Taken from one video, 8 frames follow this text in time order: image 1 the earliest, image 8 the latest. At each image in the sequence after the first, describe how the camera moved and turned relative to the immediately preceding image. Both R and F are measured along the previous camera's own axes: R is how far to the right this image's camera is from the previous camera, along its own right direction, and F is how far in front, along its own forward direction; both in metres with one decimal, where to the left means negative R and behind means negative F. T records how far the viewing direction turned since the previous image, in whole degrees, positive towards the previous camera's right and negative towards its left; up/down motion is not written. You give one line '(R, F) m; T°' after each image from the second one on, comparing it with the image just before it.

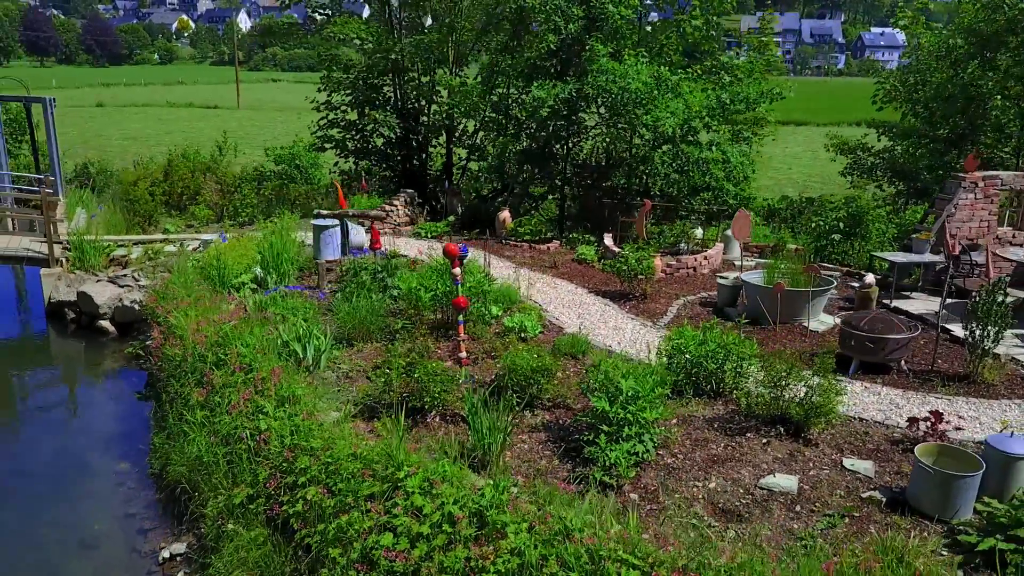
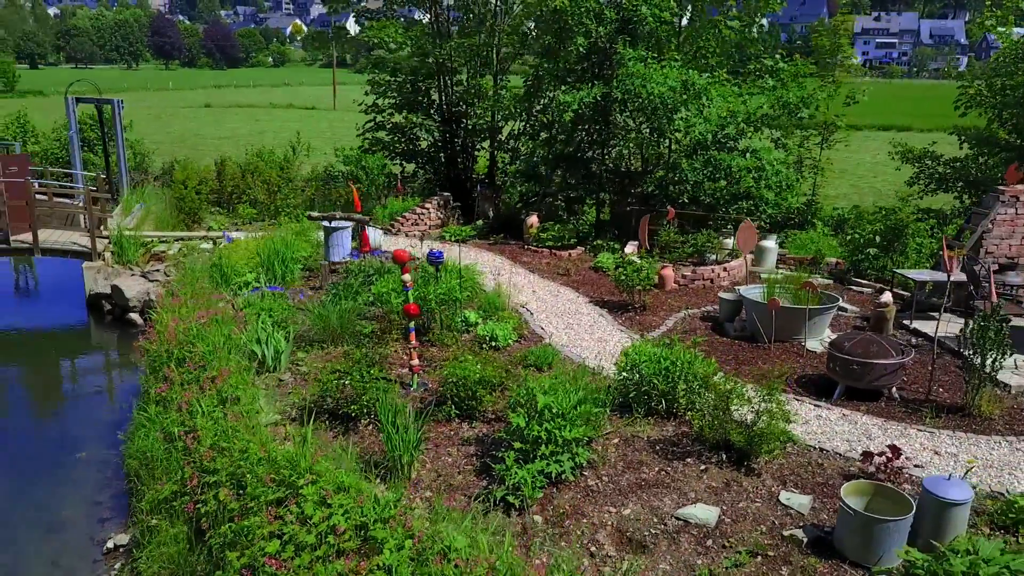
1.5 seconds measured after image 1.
(+1.0, +0.2) m; -7°
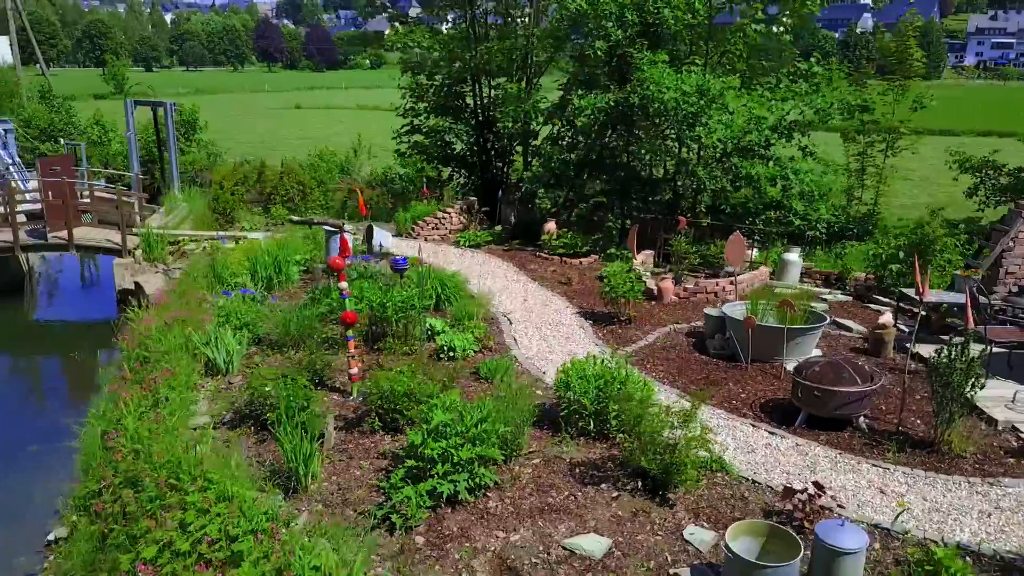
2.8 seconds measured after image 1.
(+1.0, +0.2) m; -6°
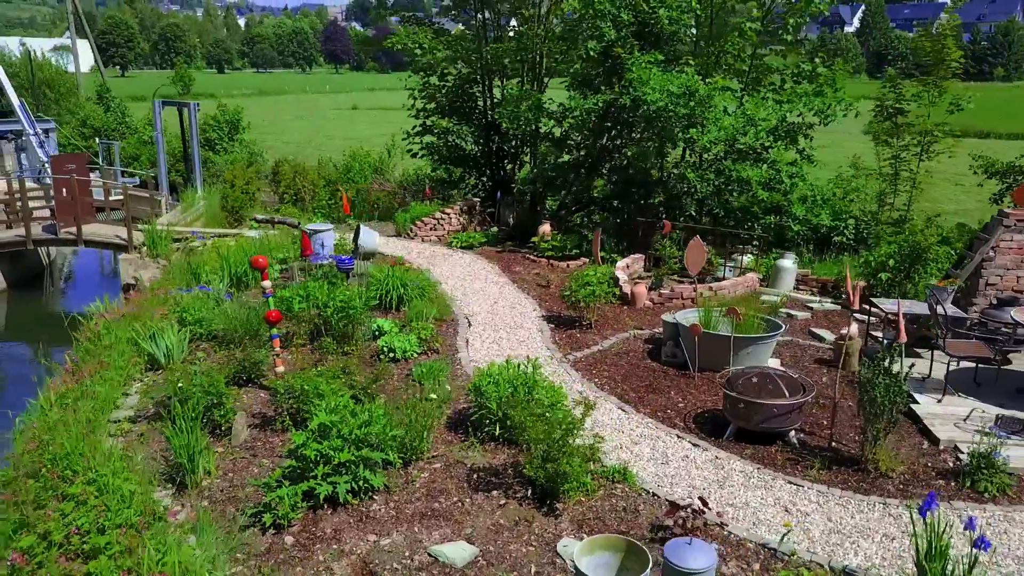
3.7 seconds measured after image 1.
(+0.9, +0.1) m; -4°
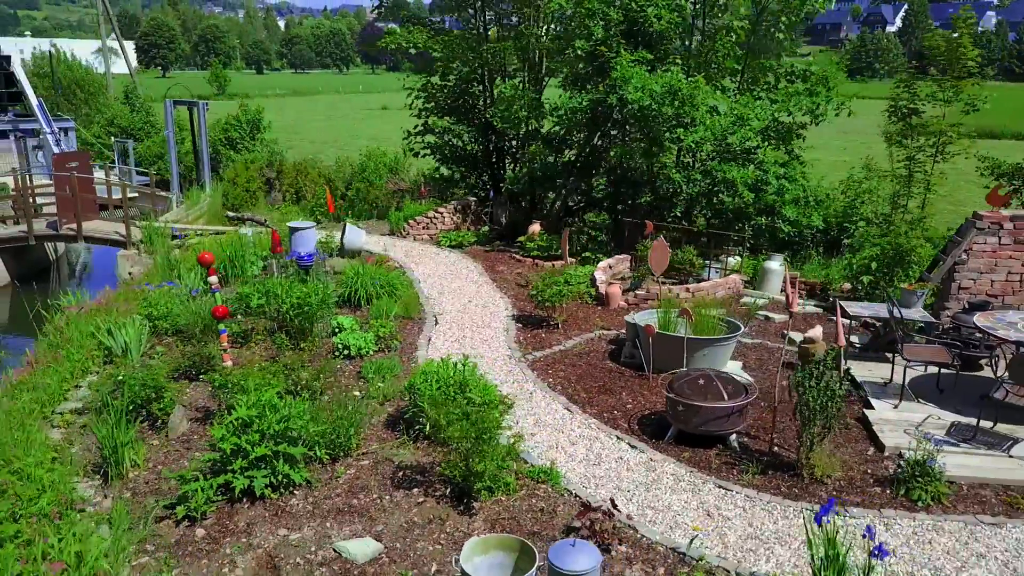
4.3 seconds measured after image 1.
(+0.6, 0.0) m; -2°
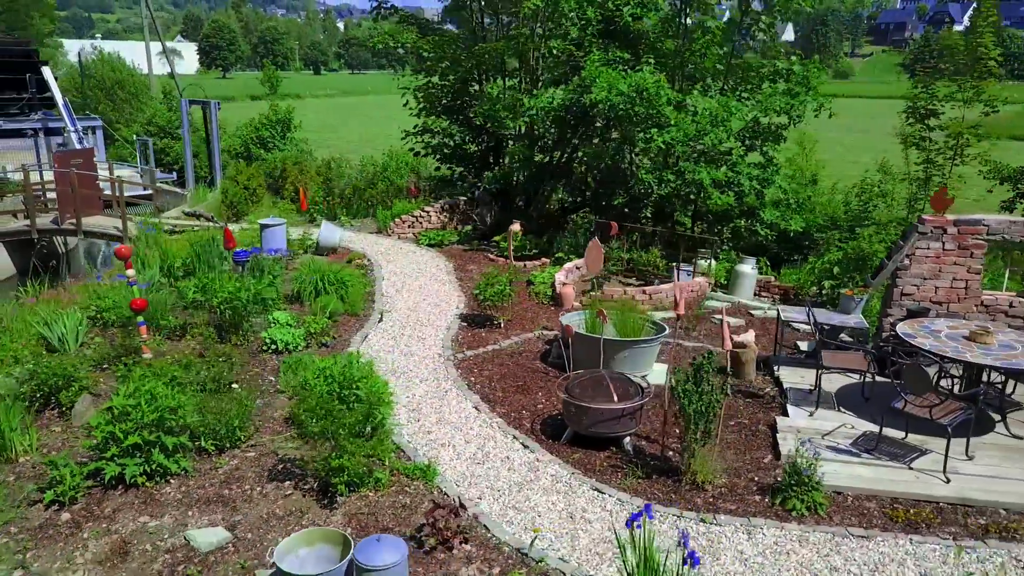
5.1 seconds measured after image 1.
(+1.0, 0.0) m; -4°
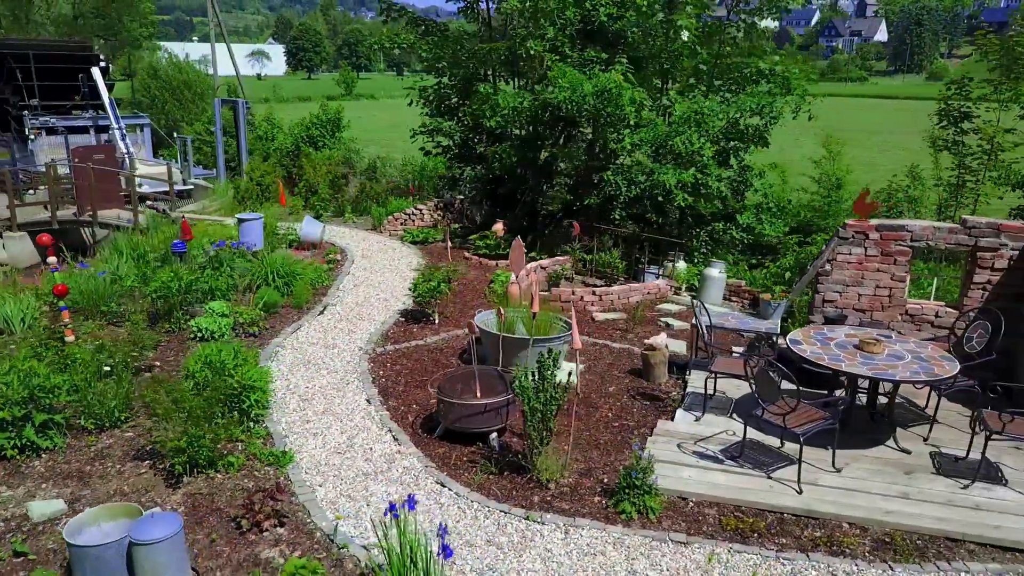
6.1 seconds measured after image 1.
(+1.3, 0.0) m; -6°
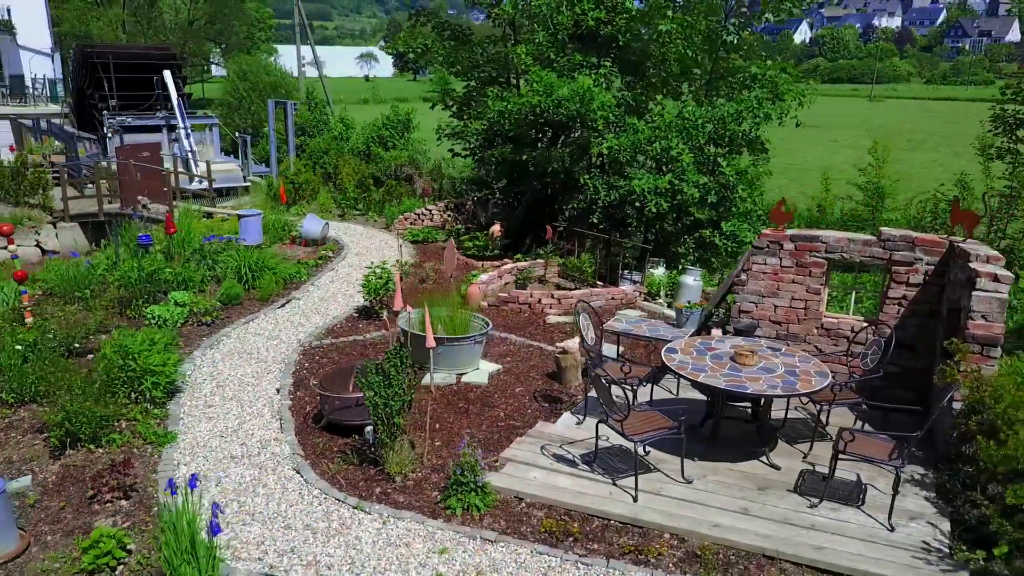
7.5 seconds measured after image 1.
(+1.4, 0.0) m; -7°
